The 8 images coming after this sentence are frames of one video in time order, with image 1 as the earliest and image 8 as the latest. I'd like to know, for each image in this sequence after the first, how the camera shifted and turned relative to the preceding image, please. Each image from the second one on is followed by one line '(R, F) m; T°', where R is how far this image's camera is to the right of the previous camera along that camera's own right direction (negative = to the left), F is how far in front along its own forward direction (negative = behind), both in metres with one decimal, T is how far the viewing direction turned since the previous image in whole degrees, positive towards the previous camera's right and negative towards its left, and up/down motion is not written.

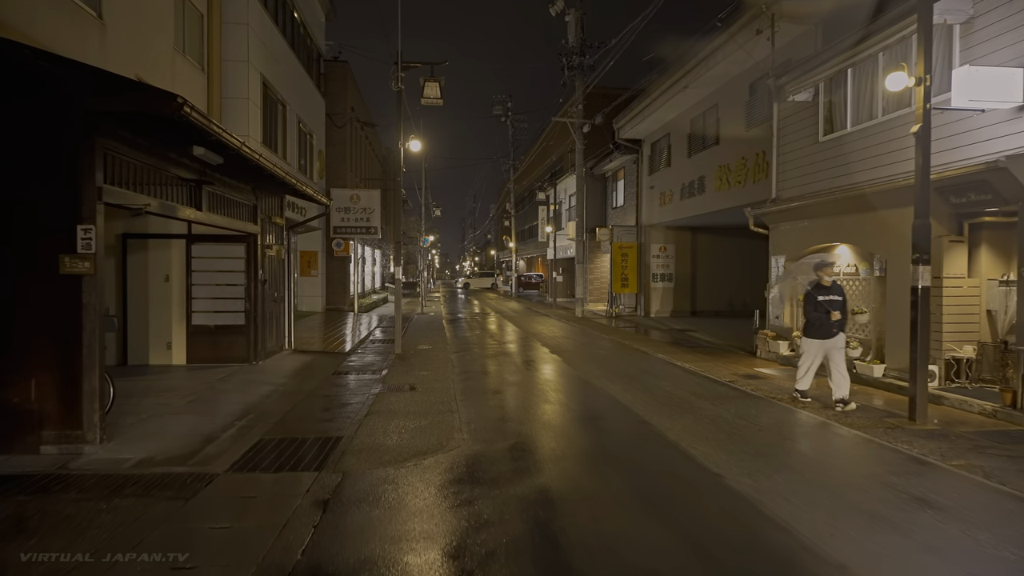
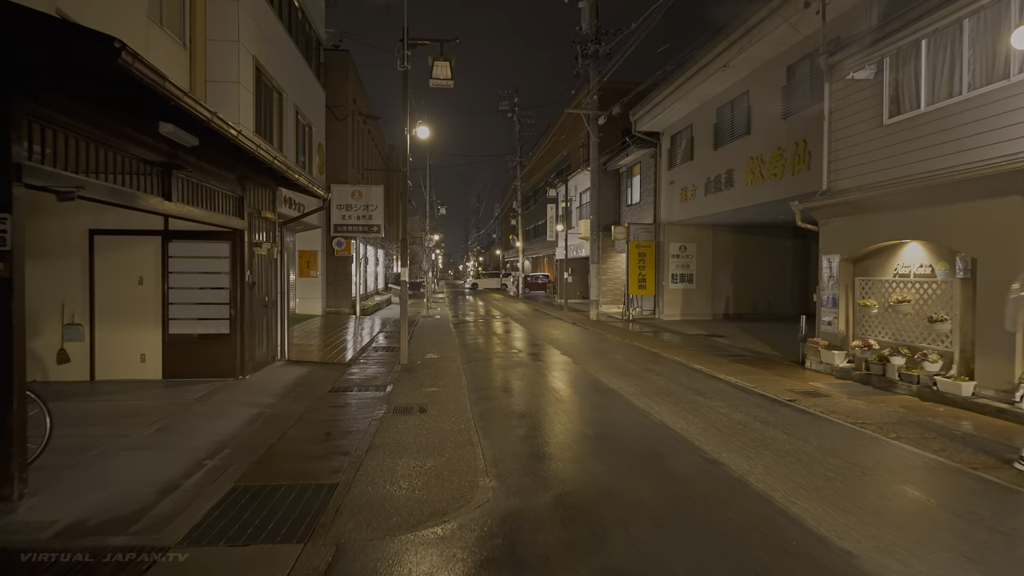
(-0.3, +1.4) m; 0°
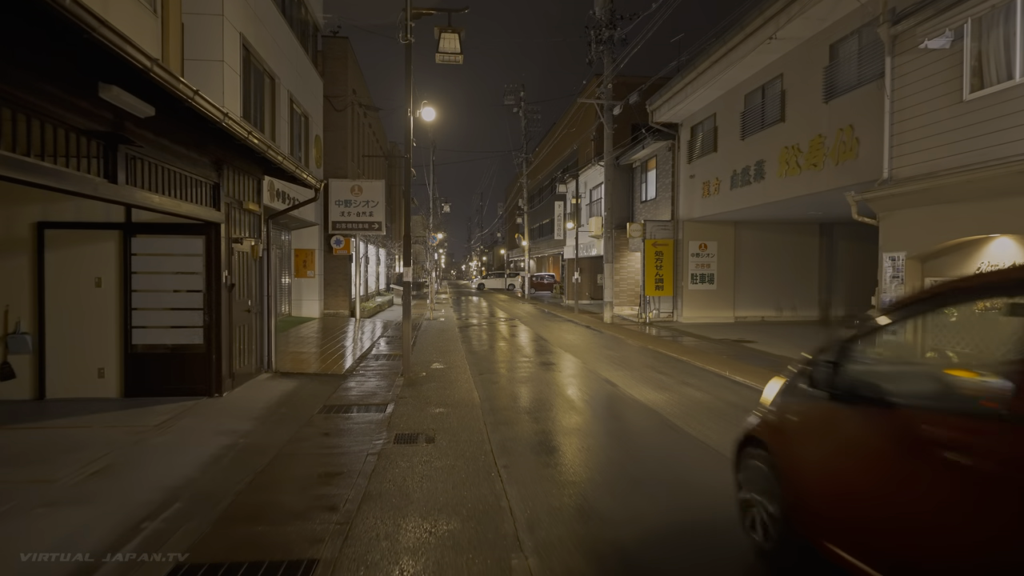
(-0.2, +1.4) m; 0°
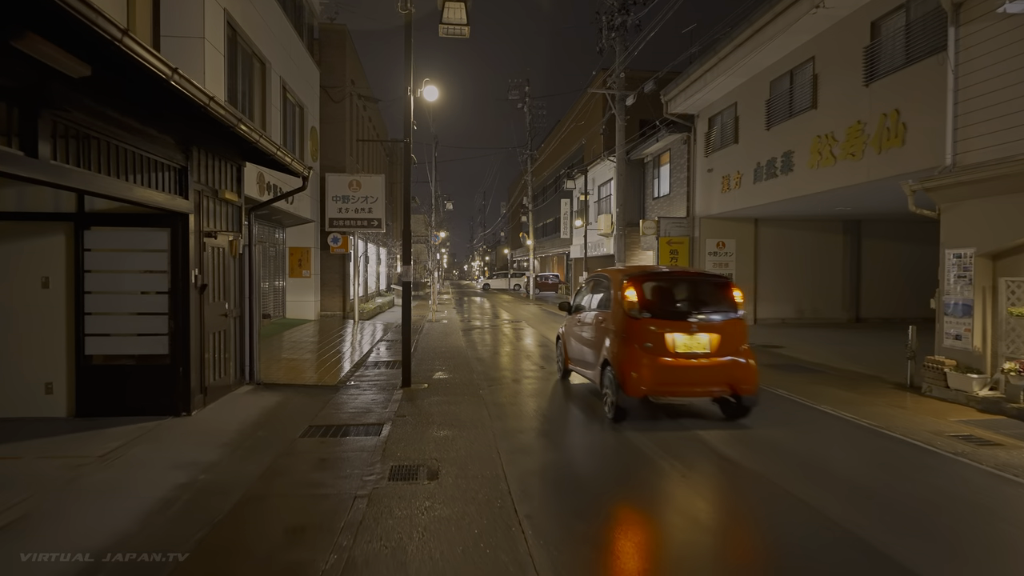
(-0.2, +1.2) m; 0°
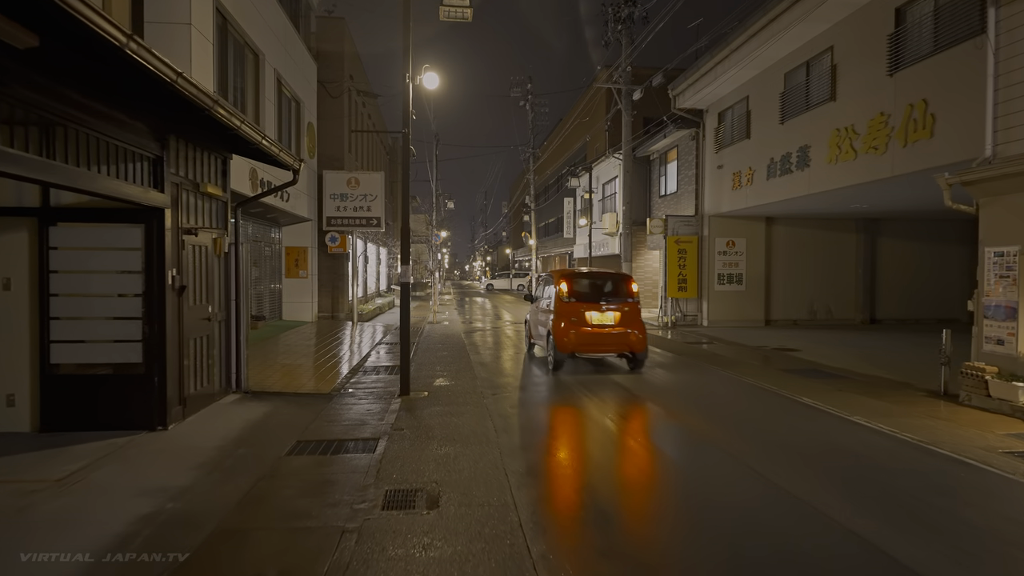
(-0.1, +0.7) m; 0°
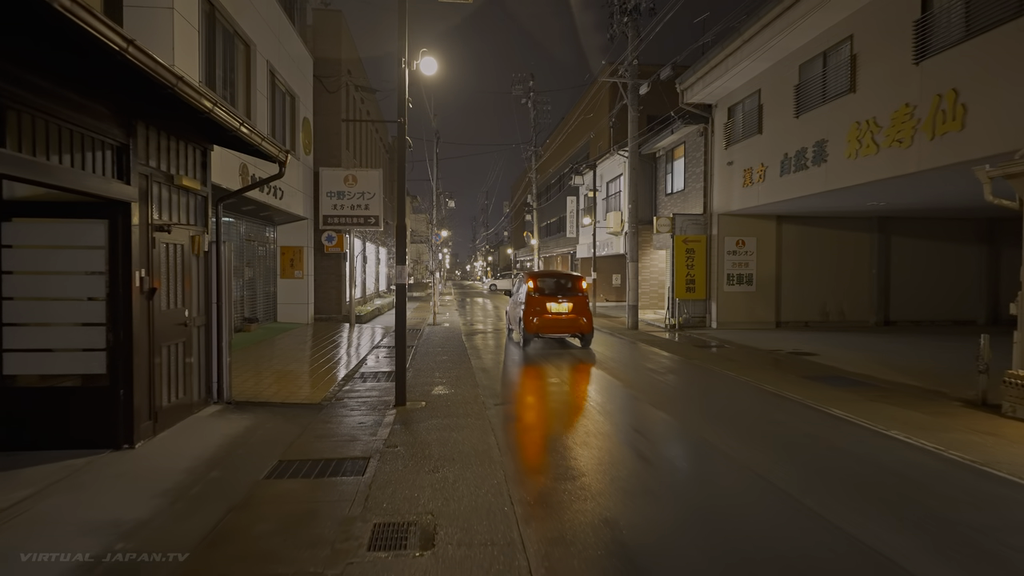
(0.0, +0.7) m; 0°
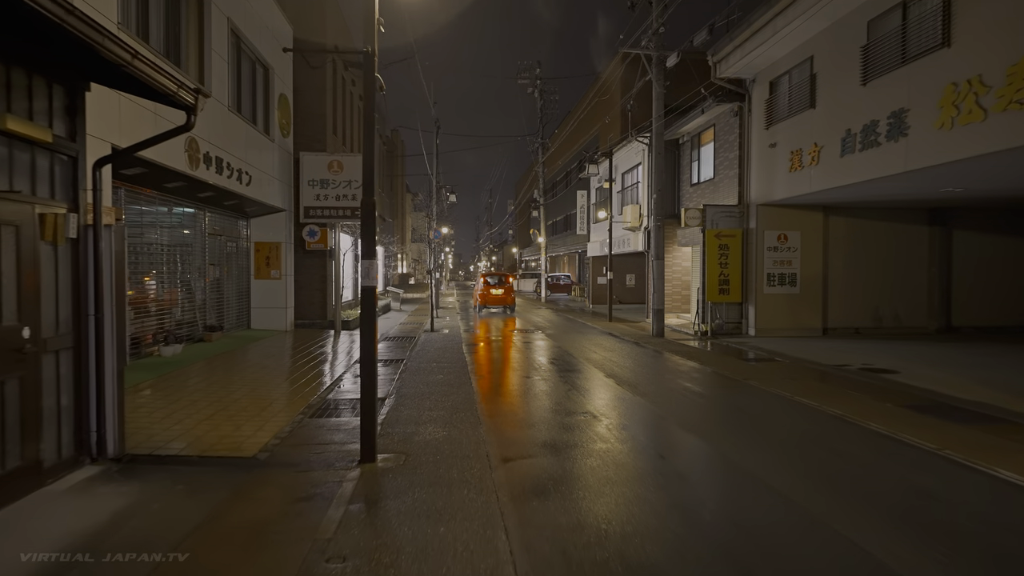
(-0.1, +2.6) m; 0°
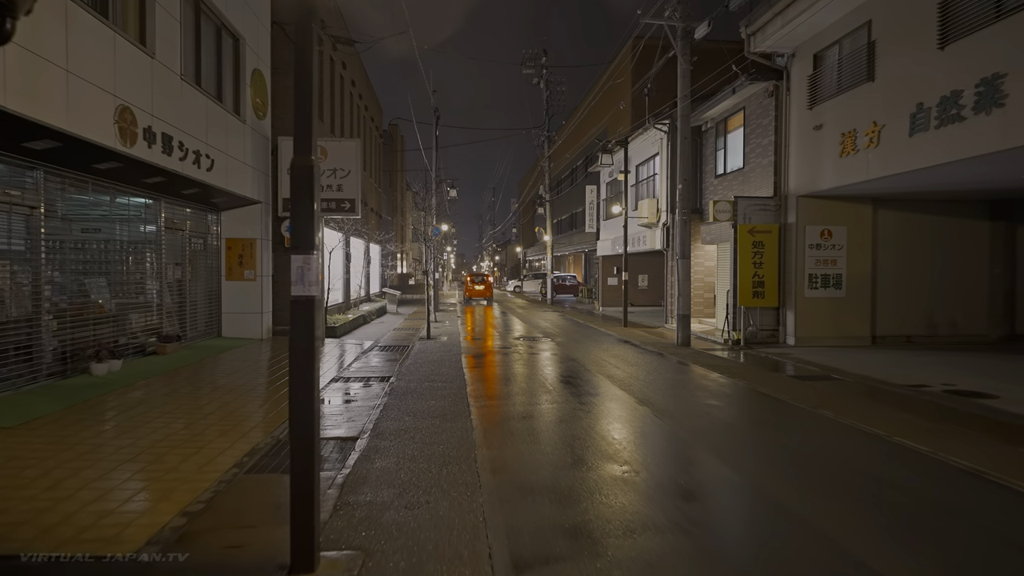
(-0.1, +2.1) m; 0°
